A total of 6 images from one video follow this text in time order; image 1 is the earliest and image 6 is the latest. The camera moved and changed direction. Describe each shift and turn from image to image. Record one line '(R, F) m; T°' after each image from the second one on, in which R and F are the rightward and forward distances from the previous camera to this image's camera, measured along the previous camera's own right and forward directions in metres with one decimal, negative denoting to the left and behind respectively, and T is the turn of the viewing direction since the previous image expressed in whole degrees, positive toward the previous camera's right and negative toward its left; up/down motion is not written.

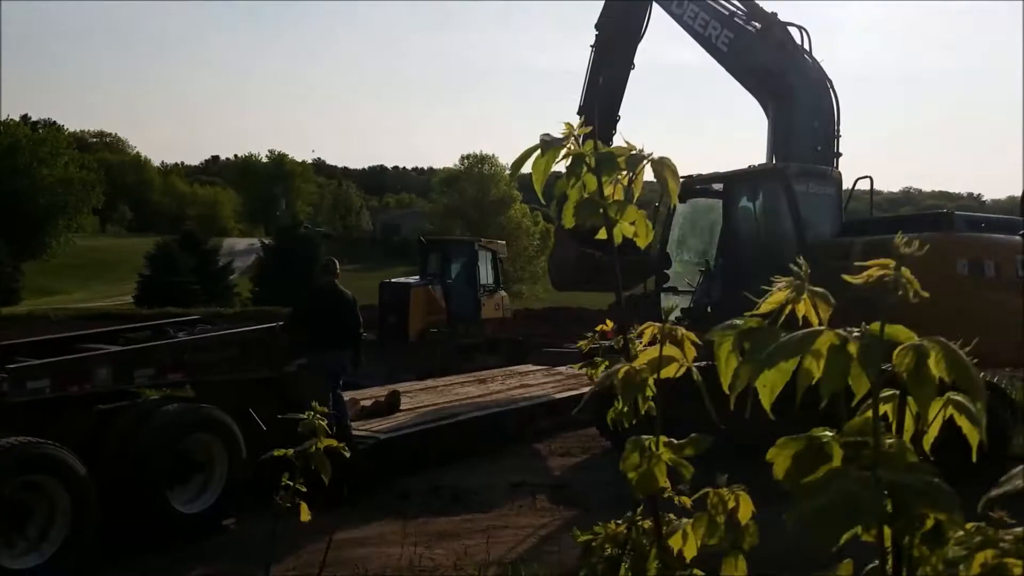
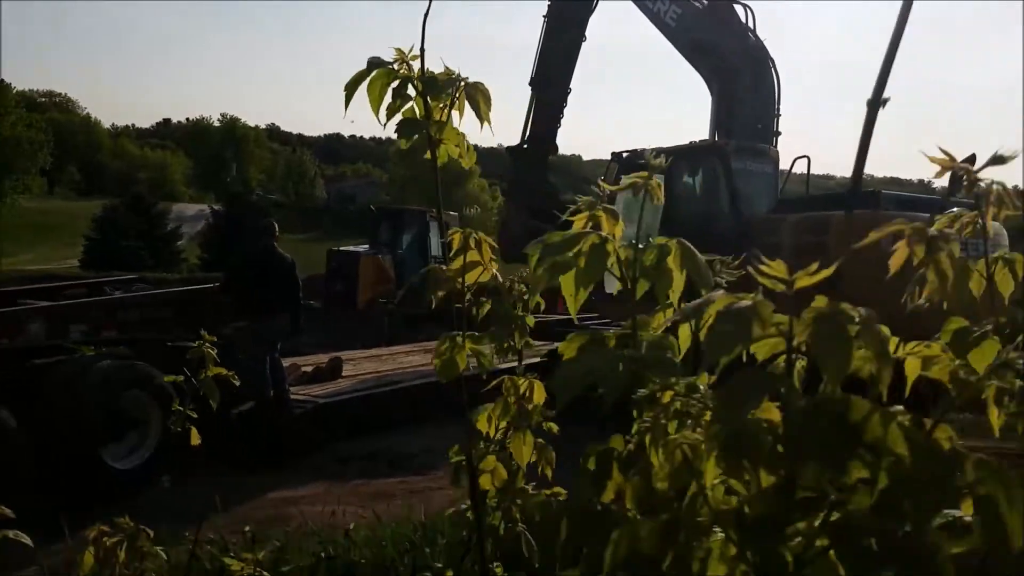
(+0.1, -0.1) m; +3°
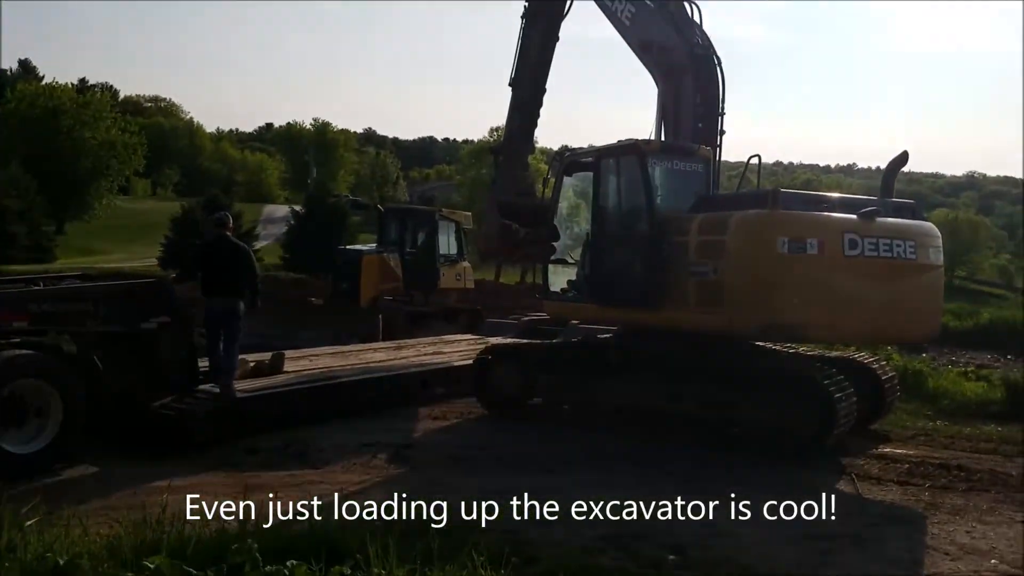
(+1.7, 0.0) m; -5°
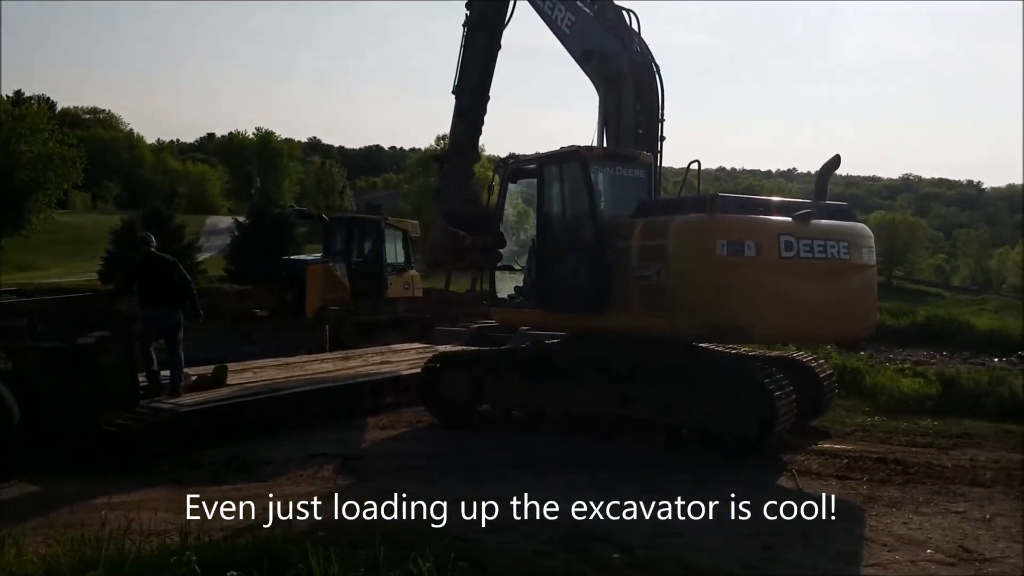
(0.0, 0.0) m; +3°
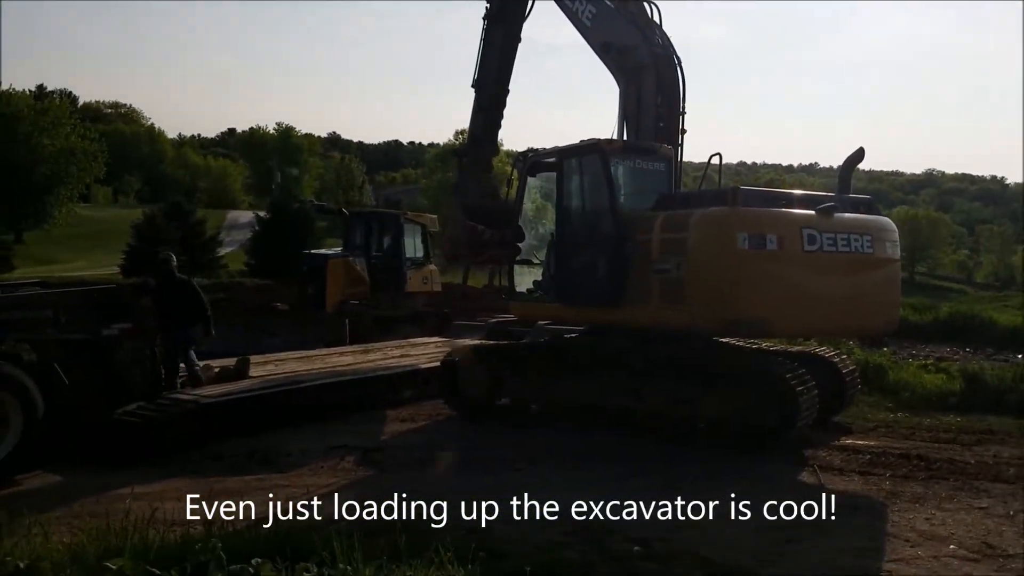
(0.0, 0.0) m; -1°
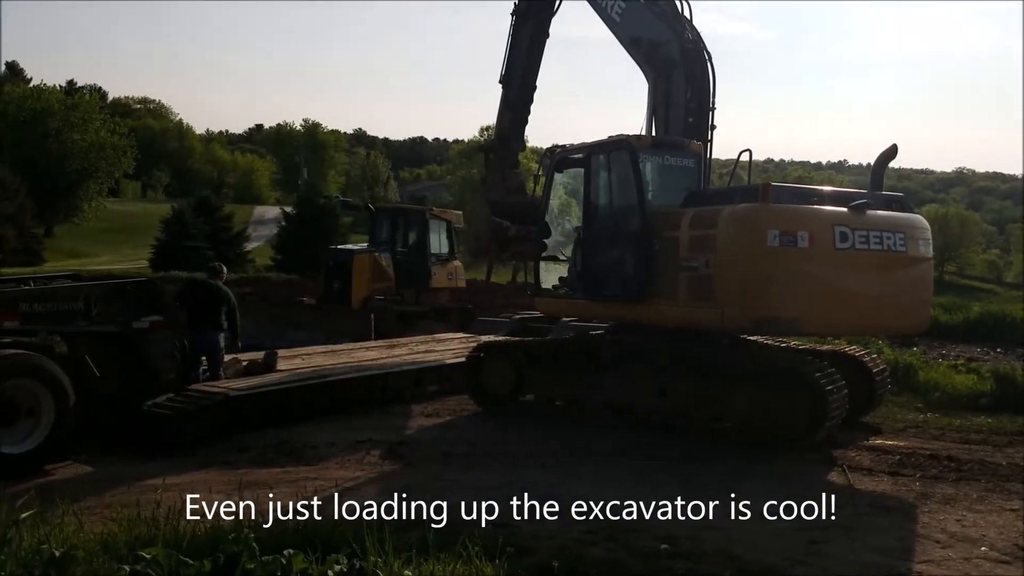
(0.0, 0.0) m; -1°
